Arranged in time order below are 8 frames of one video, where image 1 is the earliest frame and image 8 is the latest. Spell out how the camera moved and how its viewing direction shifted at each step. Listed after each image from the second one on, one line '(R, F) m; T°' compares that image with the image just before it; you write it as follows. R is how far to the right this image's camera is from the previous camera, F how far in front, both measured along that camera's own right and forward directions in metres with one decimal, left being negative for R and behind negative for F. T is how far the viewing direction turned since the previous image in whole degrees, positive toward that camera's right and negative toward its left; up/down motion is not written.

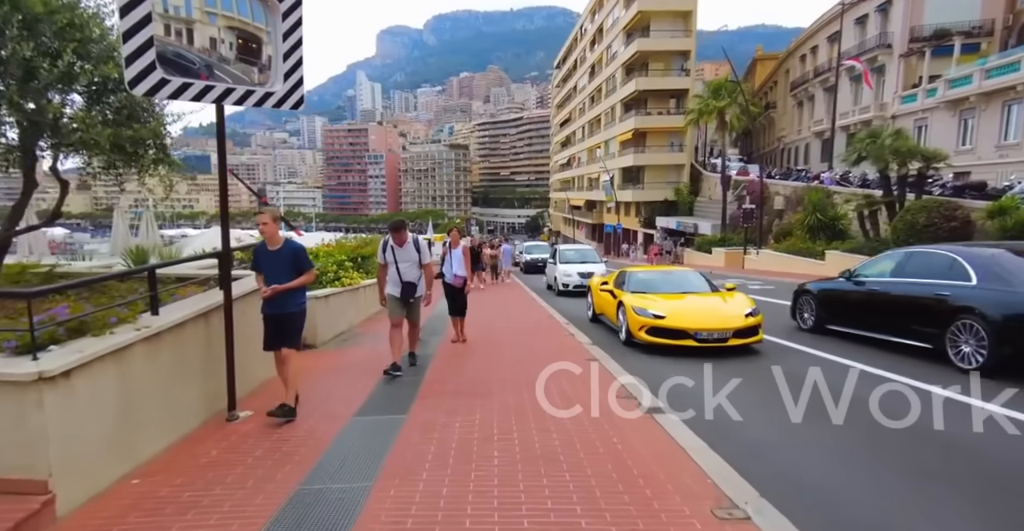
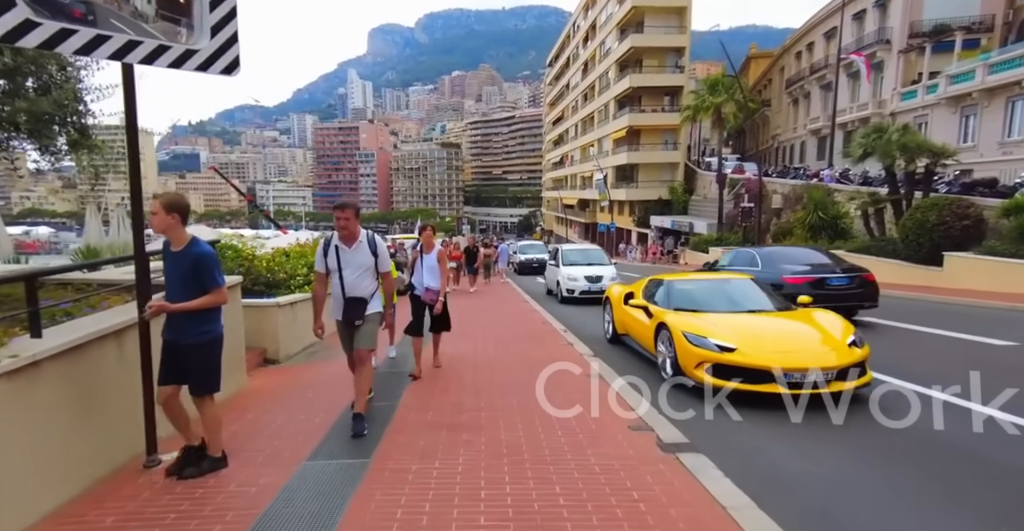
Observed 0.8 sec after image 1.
(0.0, +0.9) m; +1°
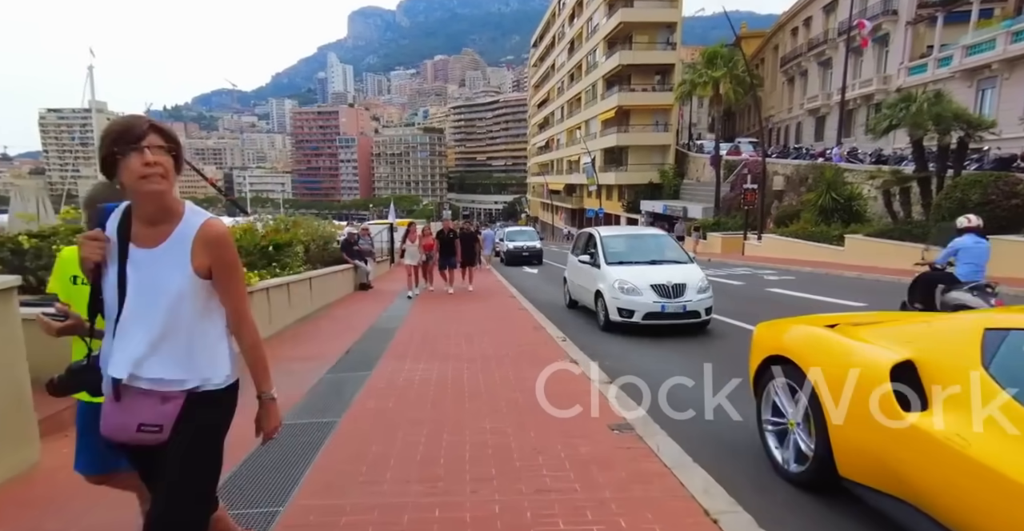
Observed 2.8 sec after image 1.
(0.0, +2.3) m; +2°
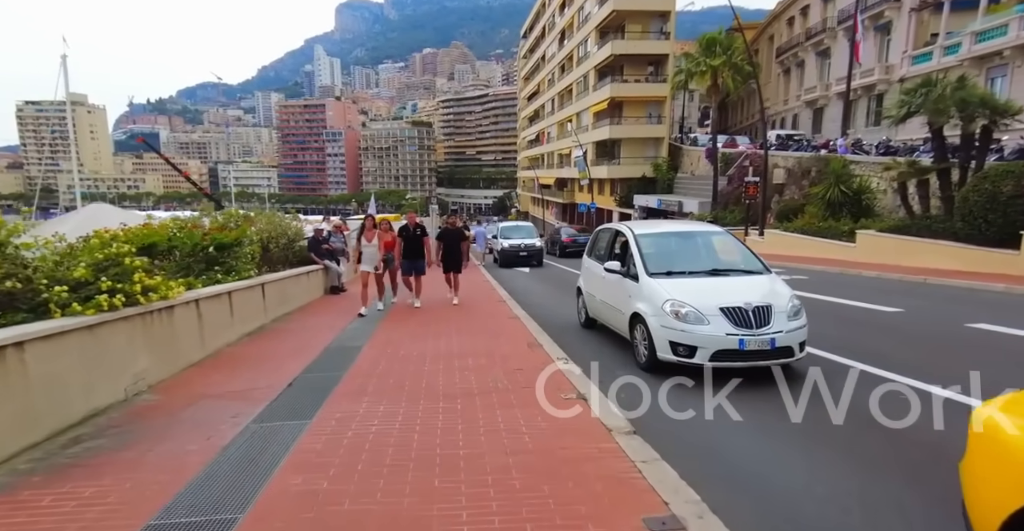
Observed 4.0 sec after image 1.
(0.0, +1.4) m; +1°
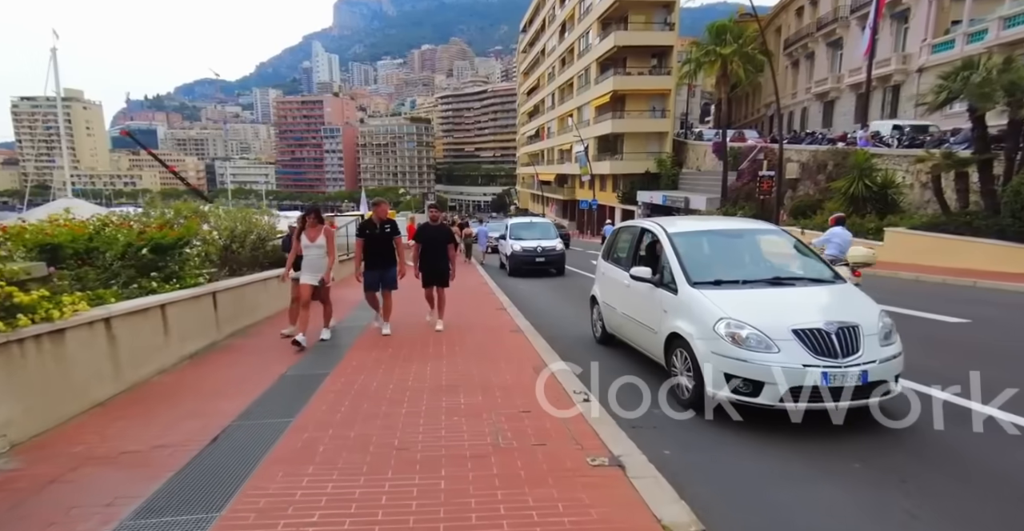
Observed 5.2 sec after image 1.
(0.0, +1.4) m; 0°
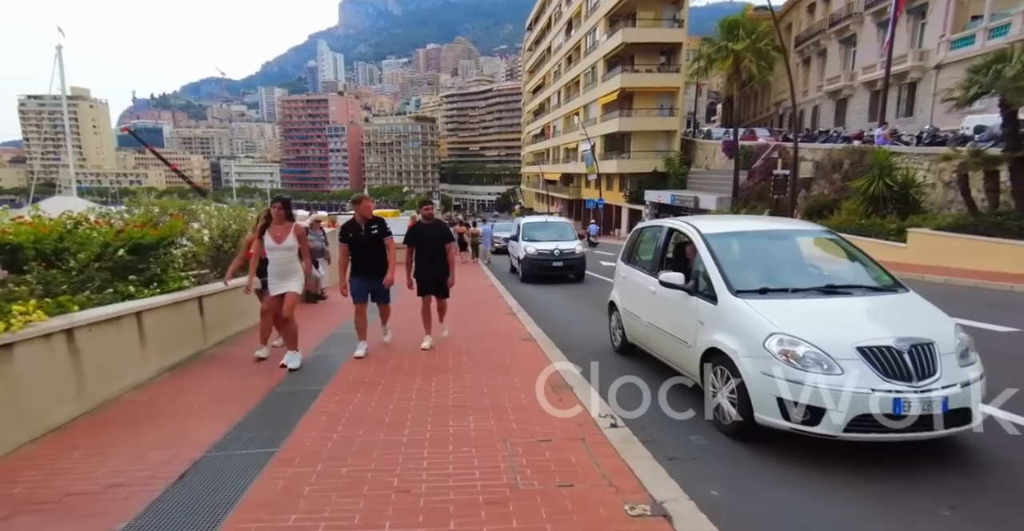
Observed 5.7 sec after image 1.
(-0.1, +0.6) m; 0°
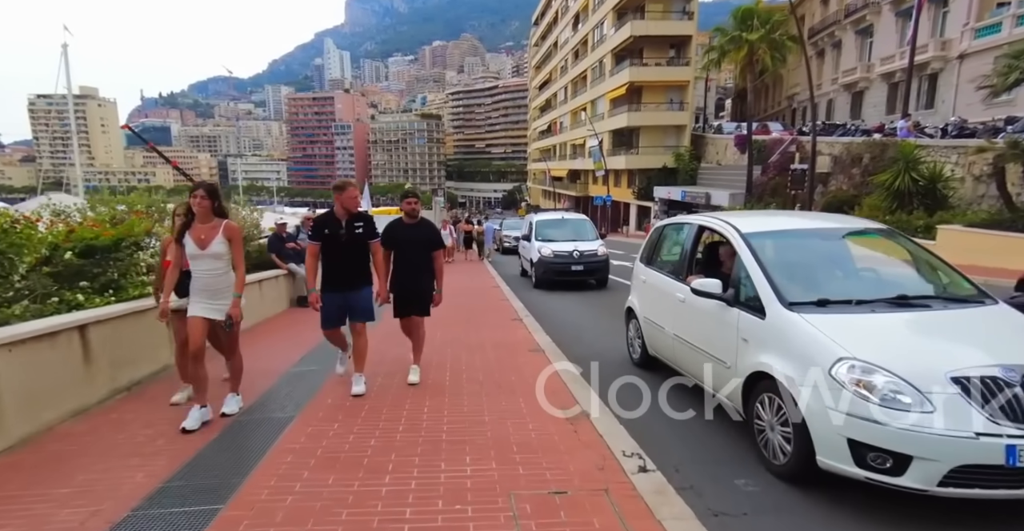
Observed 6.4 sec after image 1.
(0.0, +0.8) m; -1°
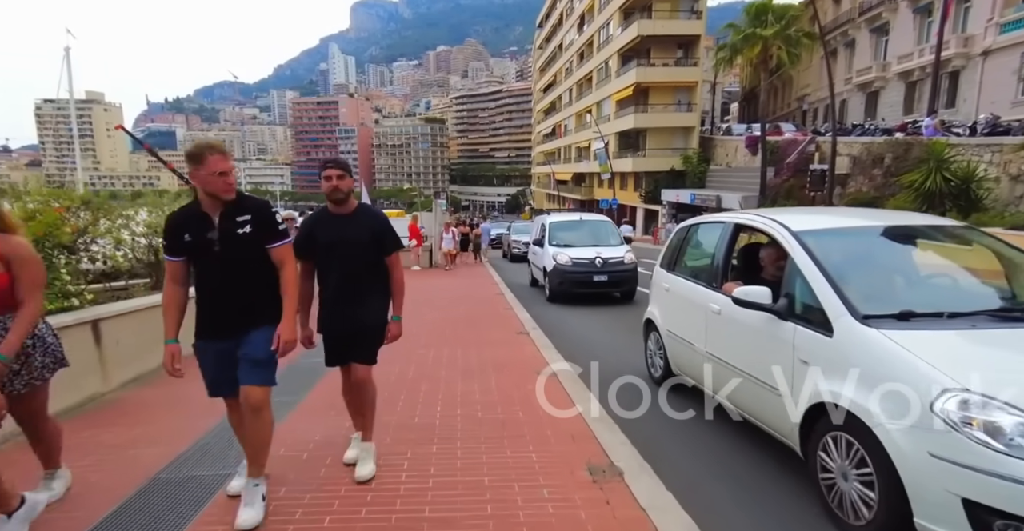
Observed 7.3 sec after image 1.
(0.0, +1.0) m; 0°
